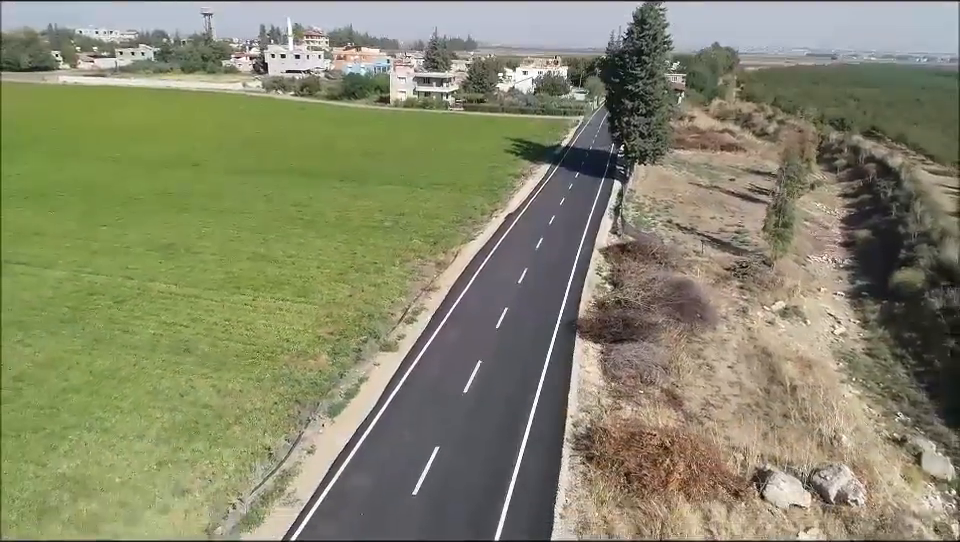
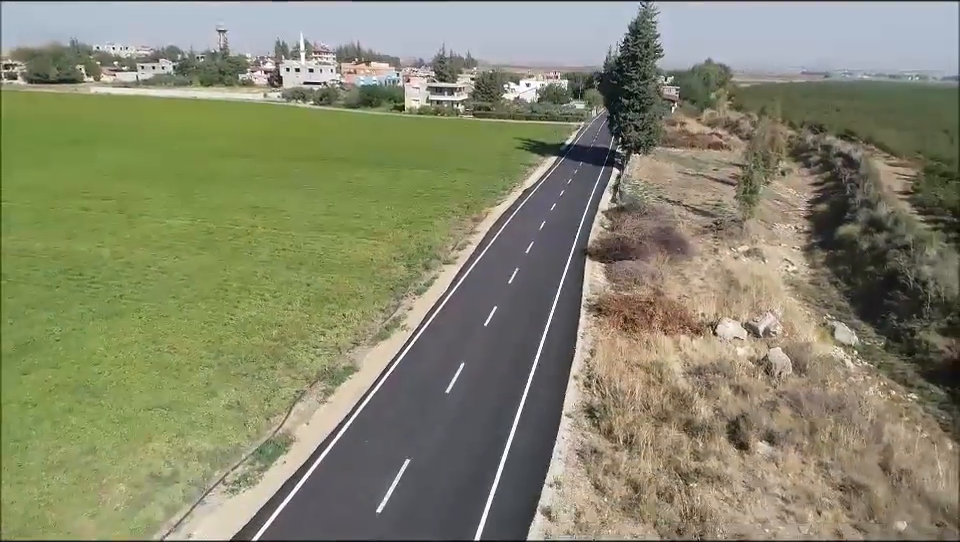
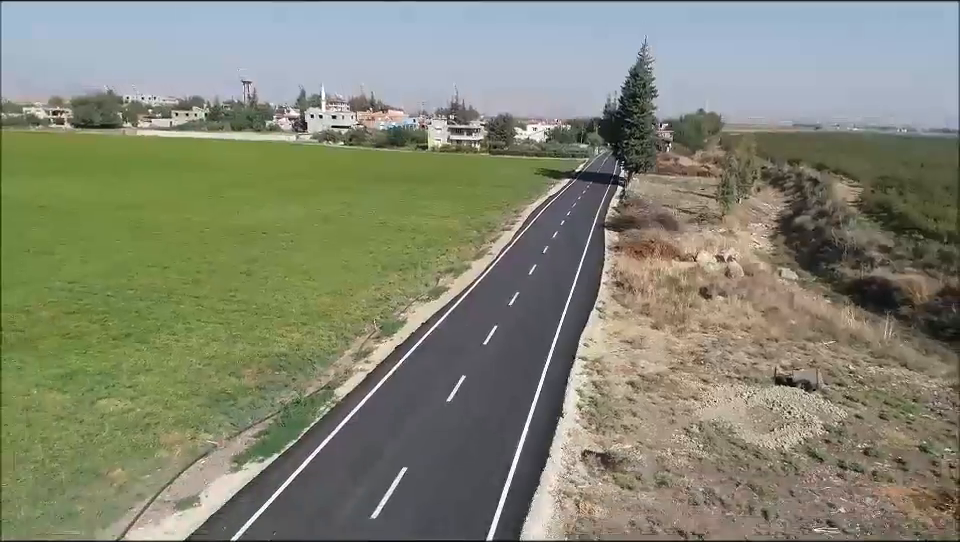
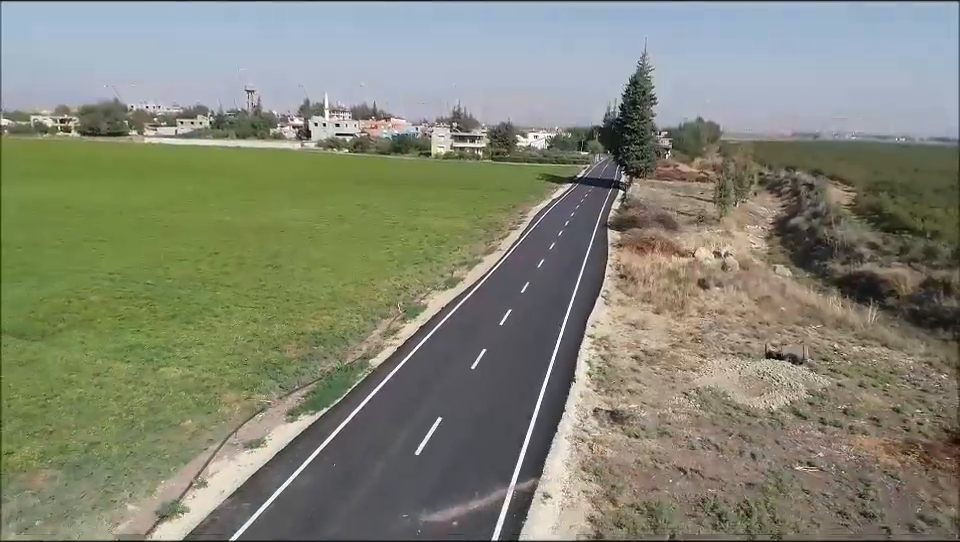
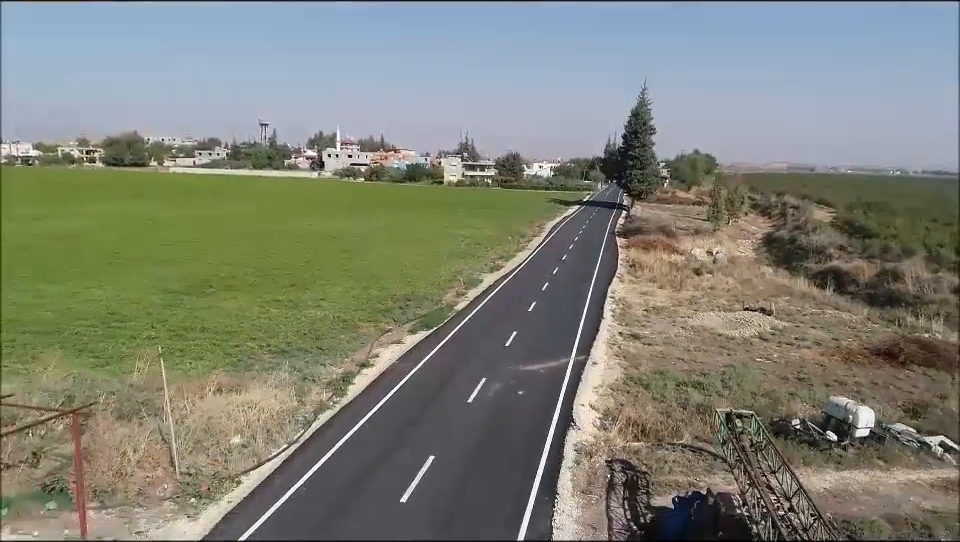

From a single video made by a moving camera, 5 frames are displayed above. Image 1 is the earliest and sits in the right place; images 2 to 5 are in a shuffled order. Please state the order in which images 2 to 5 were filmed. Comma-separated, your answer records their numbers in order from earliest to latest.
2, 3, 4, 5
